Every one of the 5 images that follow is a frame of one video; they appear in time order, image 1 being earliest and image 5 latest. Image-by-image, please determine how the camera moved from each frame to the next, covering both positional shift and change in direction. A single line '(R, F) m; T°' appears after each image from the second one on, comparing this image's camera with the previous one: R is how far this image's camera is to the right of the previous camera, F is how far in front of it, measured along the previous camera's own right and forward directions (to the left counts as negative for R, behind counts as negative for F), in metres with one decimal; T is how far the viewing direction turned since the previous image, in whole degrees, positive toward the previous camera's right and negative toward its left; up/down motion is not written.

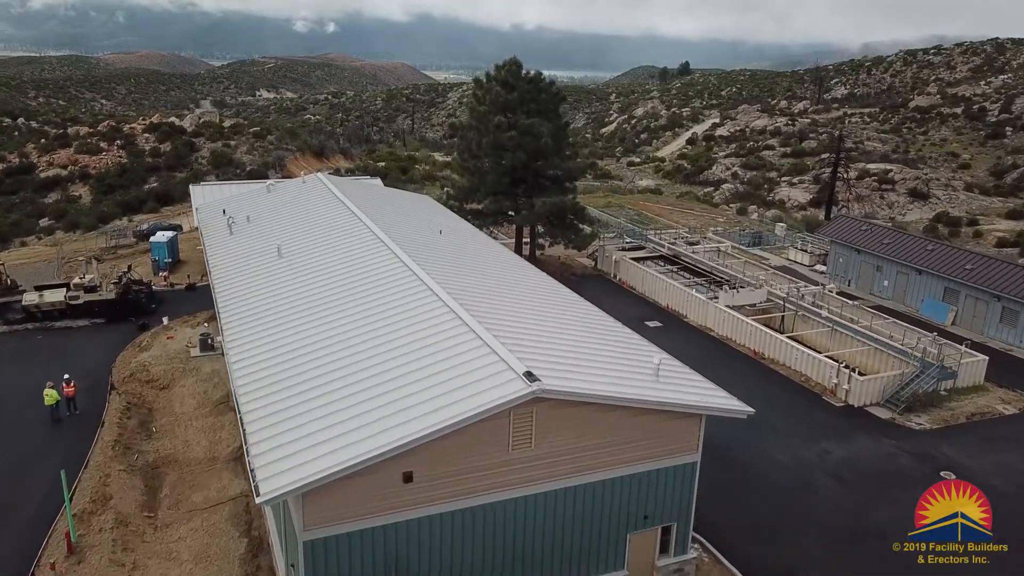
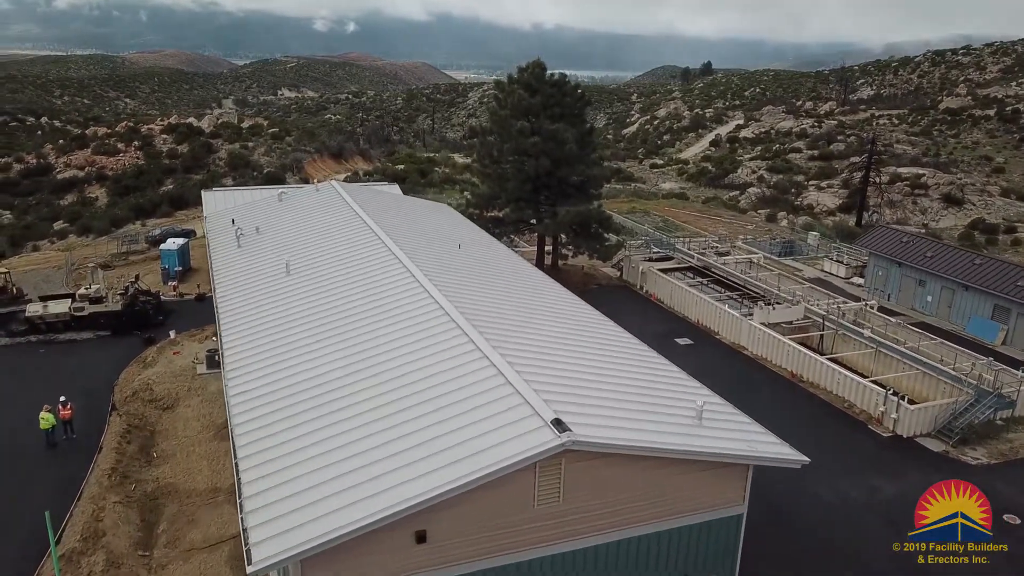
(-0.1, +1.0) m; -2°
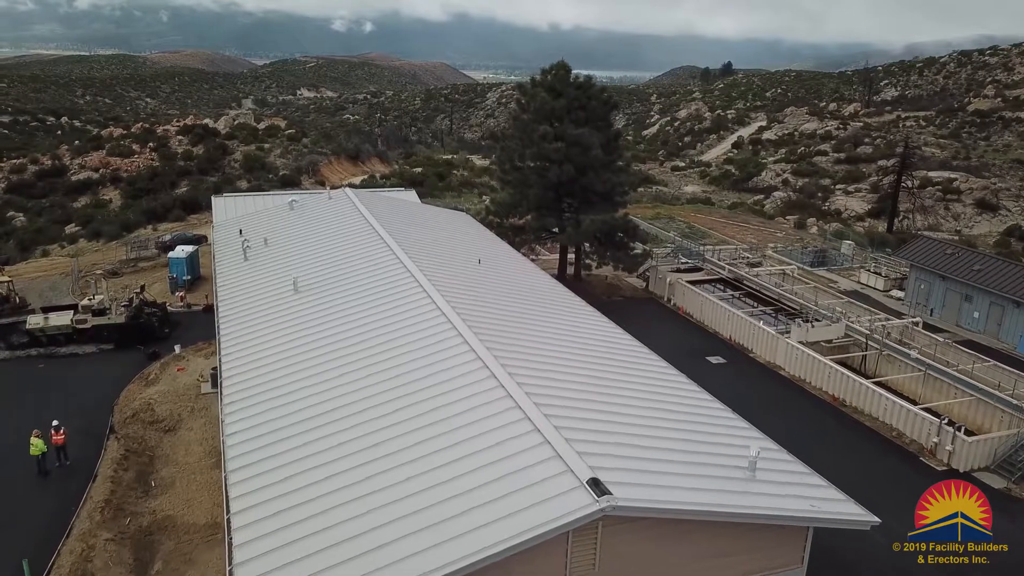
(-0.2, +1.1) m; -1°
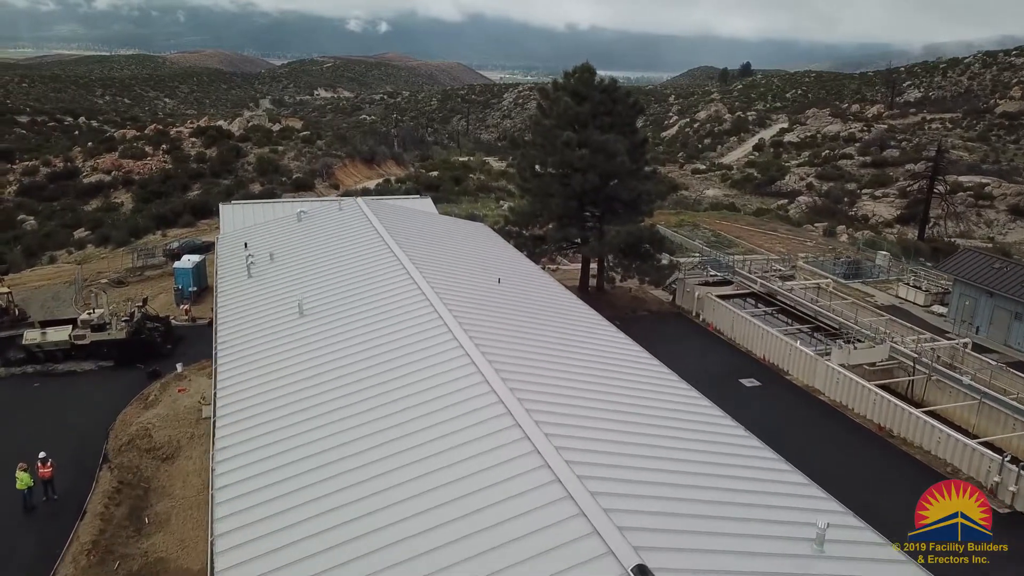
(-0.2, +1.1) m; -1°
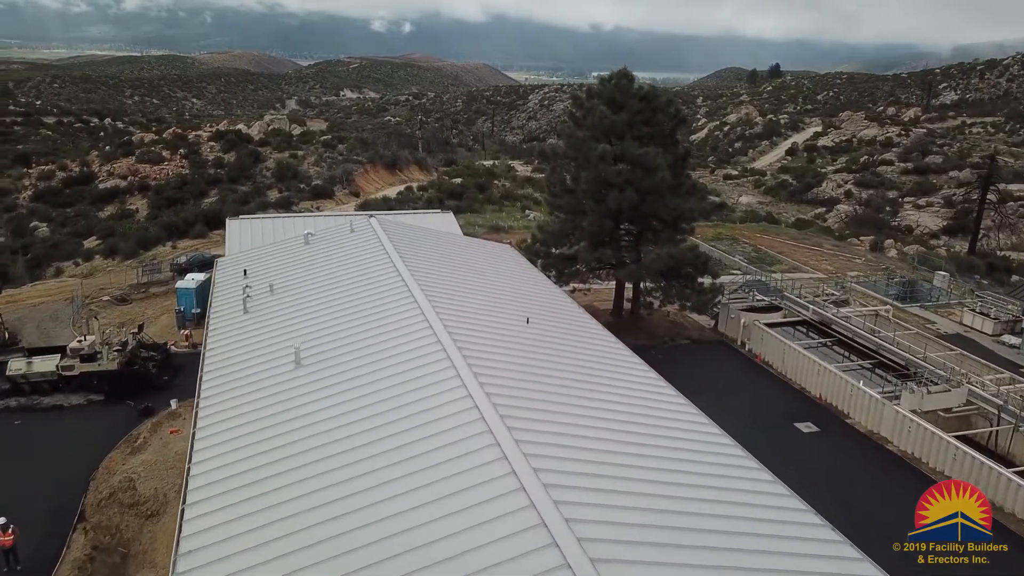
(-0.2, +1.7) m; -2°
